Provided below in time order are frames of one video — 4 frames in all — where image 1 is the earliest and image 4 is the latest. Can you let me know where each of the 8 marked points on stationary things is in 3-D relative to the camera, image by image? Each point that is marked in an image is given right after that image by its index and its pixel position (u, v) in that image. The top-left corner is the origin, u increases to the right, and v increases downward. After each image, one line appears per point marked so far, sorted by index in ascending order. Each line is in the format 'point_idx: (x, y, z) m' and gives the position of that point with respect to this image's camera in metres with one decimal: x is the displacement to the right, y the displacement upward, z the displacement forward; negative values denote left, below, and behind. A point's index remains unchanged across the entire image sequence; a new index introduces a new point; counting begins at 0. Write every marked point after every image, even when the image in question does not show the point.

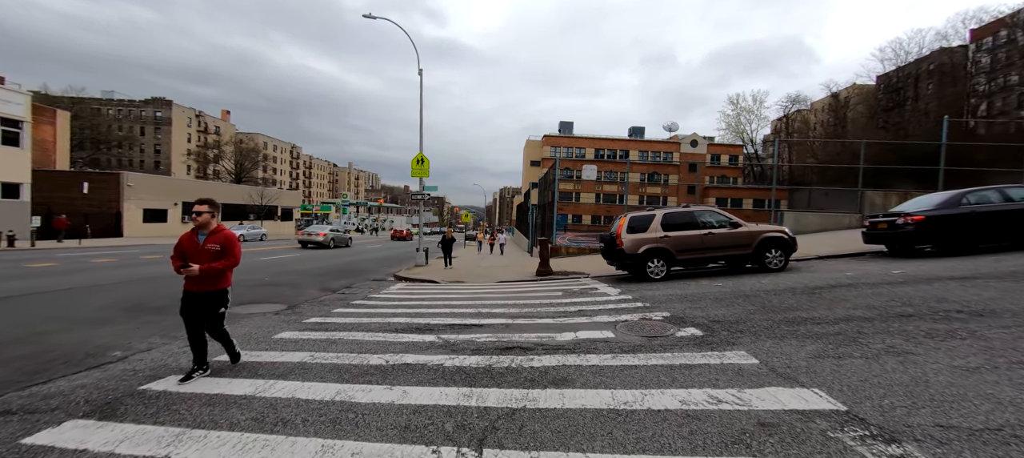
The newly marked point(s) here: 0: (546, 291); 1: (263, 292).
0: (+0.9, -1.5, +9.0) m
1: (-6.2, -1.6, +9.2) m
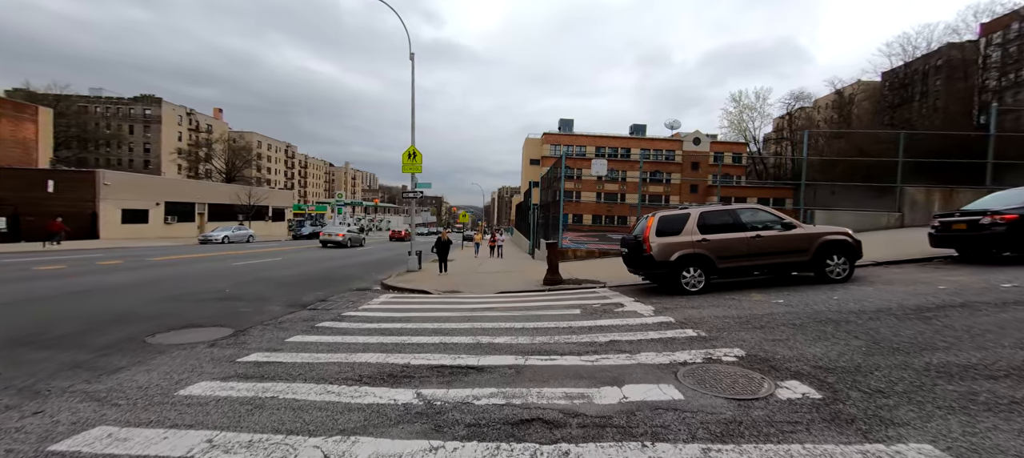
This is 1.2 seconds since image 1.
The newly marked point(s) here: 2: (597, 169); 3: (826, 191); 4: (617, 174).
0: (+1.0, -1.6, +7.4) m
1: (-6.1, -1.7, +7.5) m
2: (+3.8, +2.7, +16.3) m
3: (+13.0, +1.6, +15.0) m
4: (+4.3, +2.3, +16.7) m
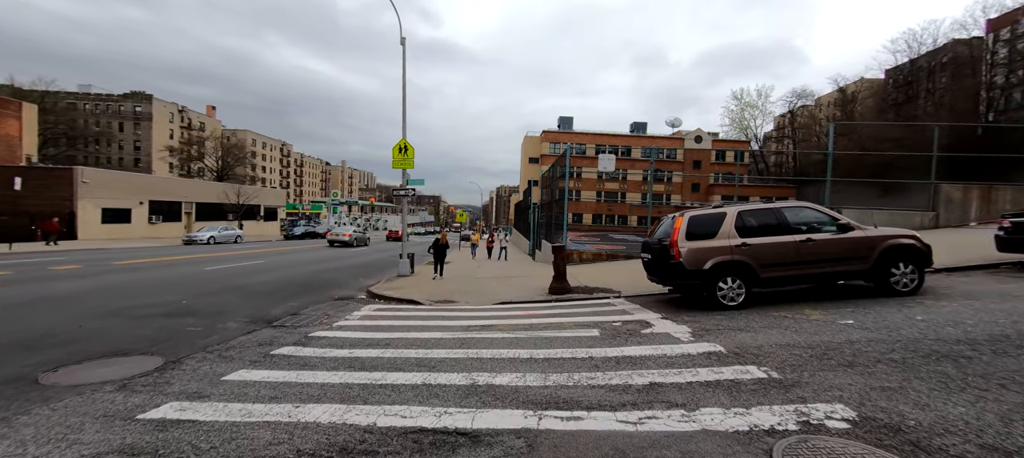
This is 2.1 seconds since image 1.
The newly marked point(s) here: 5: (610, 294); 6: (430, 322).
0: (+1.0, -1.6, +6.1) m
1: (-6.1, -1.7, +6.2) m
2: (+3.8, +2.7, +15.0) m
3: (+13.0, +1.6, +13.8) m
4: (+4.3, +2.3, +15.5) m
5: (+2.3, -1.5, +8.5) m
6: (-1.7, -1.9, +7.3) m
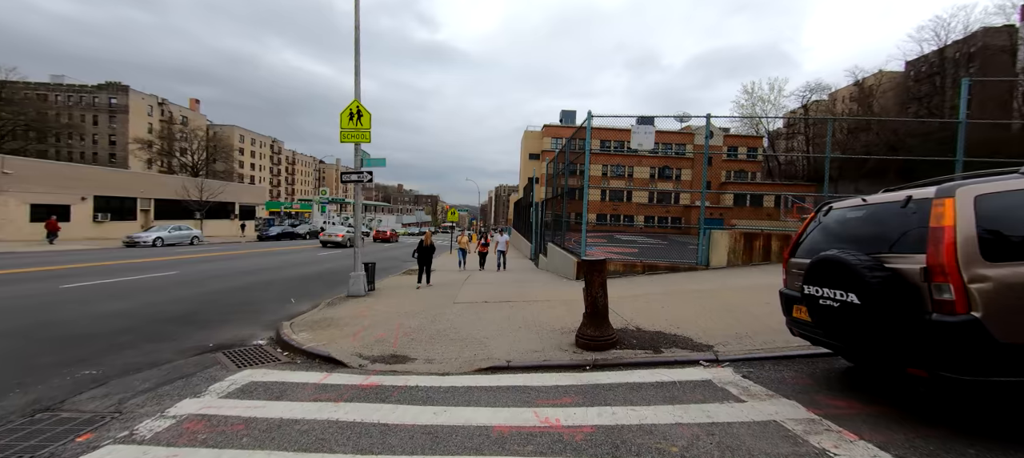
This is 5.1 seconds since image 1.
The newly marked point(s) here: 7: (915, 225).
0: (+1.0, -1.6, +2.0) m
1: (-6.1, -1.7, +2.1) m
2: (+3.7, +2.7, +11.0) m
3: (+13.0, +1.6, +9.8) m
4: (+4.3, +2.3, +11.4) m
5: (+2.3, -1.5, +4.4) m
6: (-1.7, -1.9, +3.2) m
7: (+3.0, +0.1, +2.7) m
